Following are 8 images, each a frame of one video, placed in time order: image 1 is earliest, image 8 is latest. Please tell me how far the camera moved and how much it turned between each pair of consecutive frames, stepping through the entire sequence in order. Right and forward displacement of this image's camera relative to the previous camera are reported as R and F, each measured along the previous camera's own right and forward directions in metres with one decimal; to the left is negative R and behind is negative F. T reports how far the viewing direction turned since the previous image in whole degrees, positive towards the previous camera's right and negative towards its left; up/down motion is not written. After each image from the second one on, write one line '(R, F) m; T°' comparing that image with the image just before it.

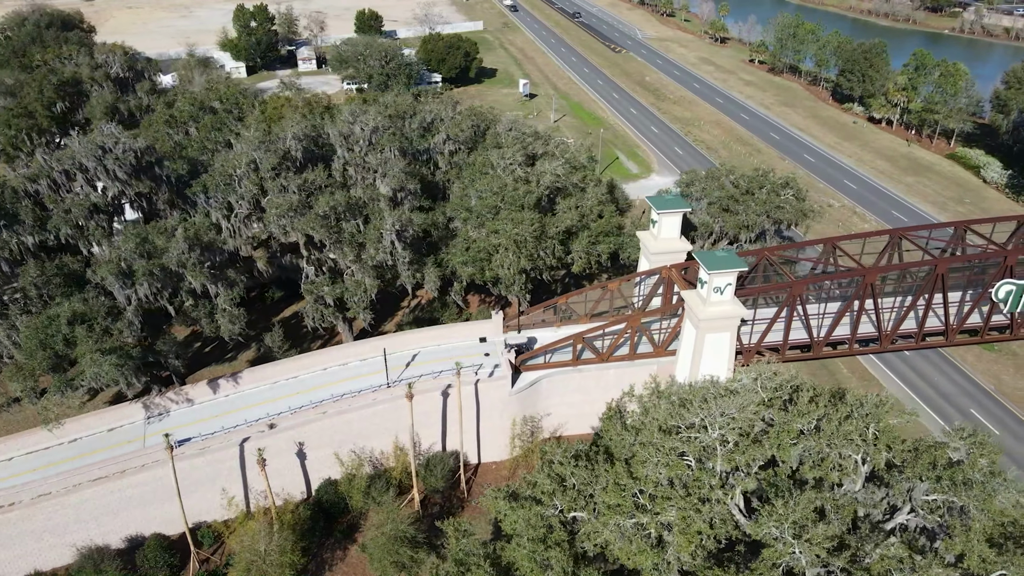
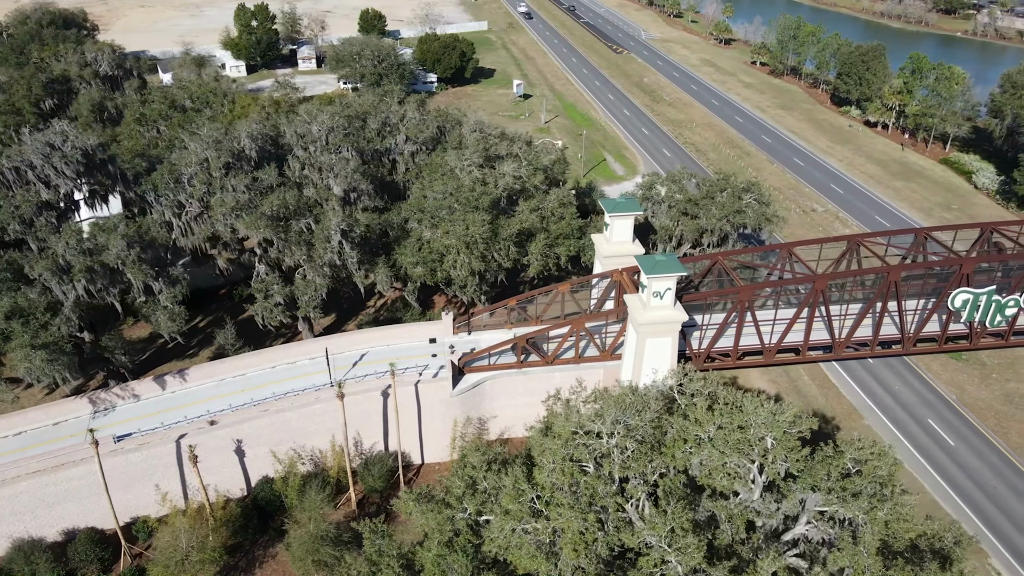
(+3.5, +0.1) m; -1°
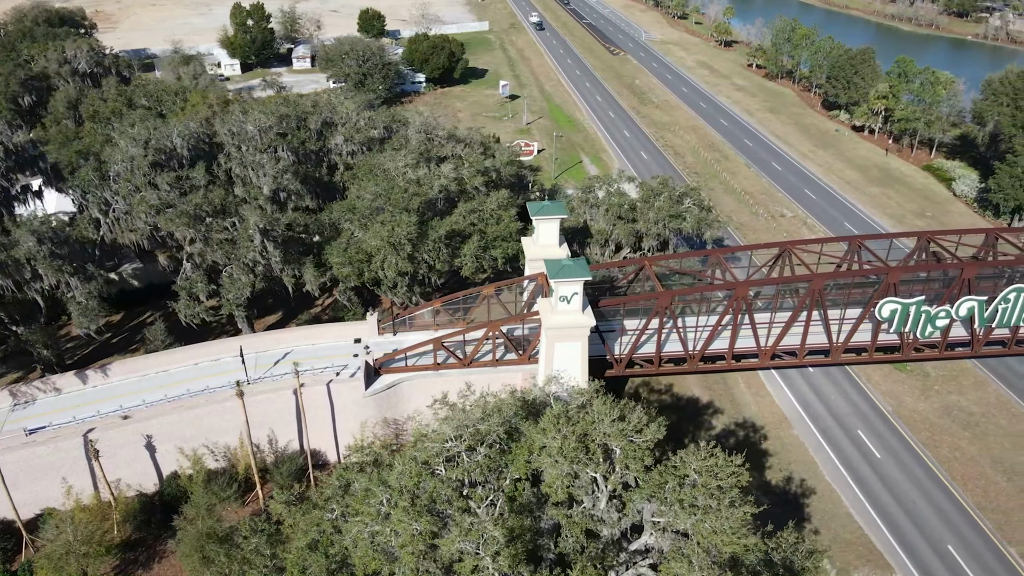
(+5.0, +0.1) m; -2°
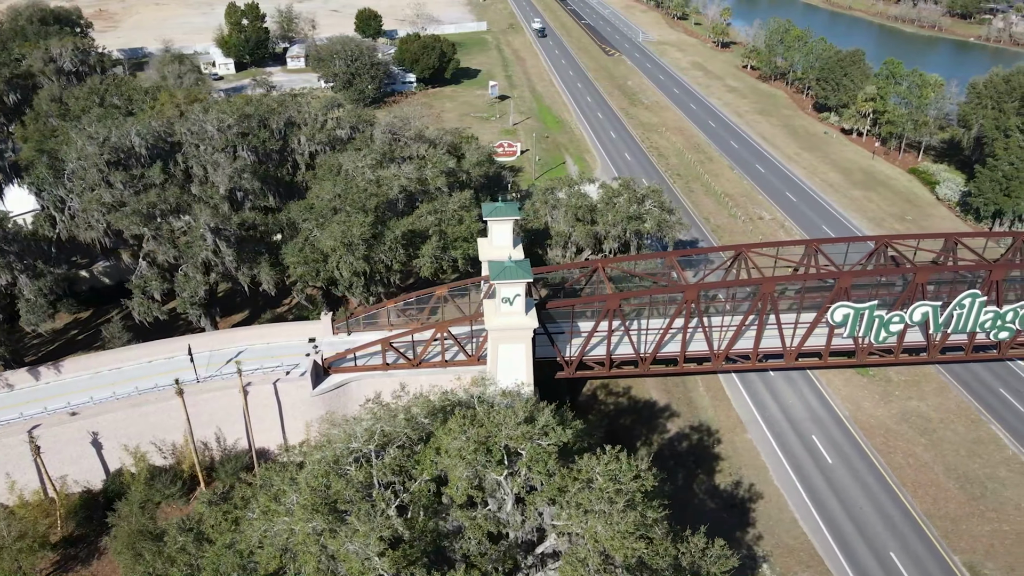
(+2.9, 0.0) m; -1°
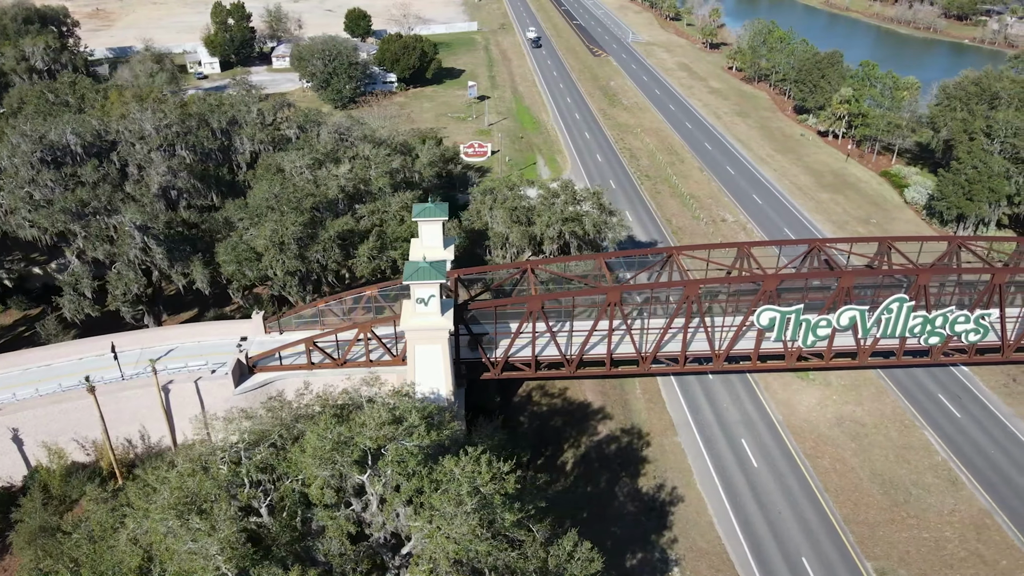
(+4.1, 0.0) m; -1°
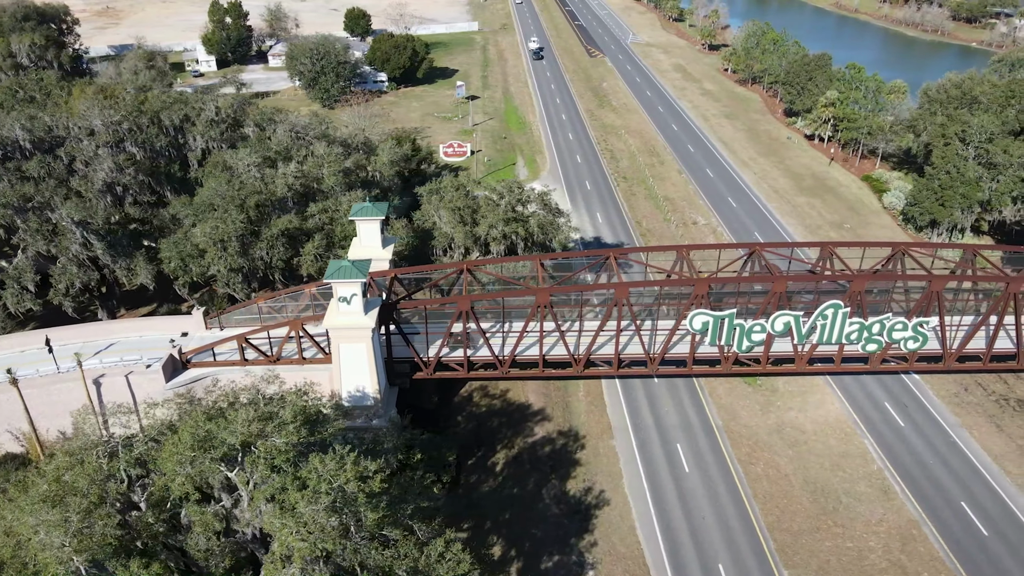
(+4.1, +0.1) m; -1°
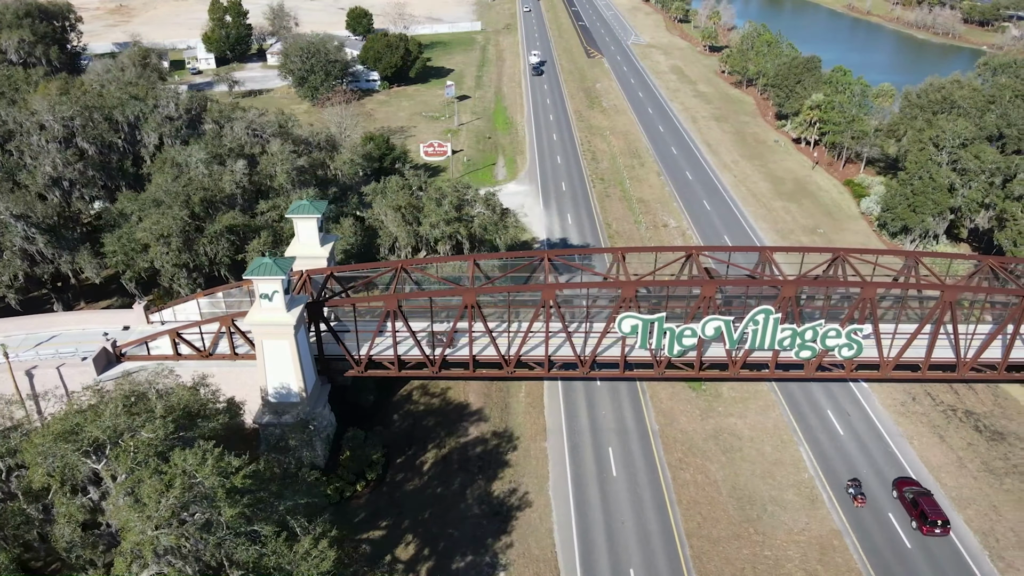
(+4.4, +0.1) m; -2°
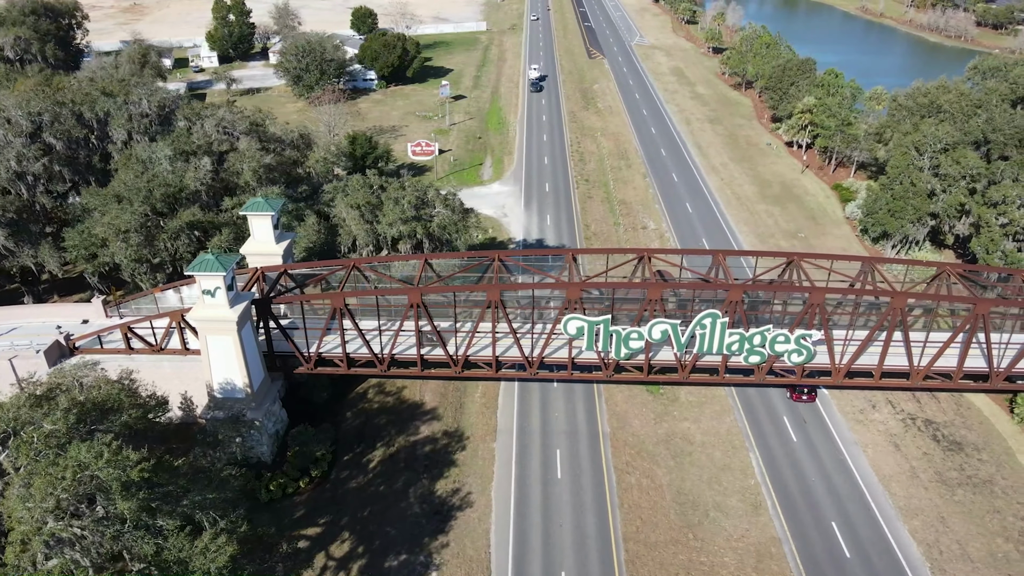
(+3.4, +0.1) m; -1°
